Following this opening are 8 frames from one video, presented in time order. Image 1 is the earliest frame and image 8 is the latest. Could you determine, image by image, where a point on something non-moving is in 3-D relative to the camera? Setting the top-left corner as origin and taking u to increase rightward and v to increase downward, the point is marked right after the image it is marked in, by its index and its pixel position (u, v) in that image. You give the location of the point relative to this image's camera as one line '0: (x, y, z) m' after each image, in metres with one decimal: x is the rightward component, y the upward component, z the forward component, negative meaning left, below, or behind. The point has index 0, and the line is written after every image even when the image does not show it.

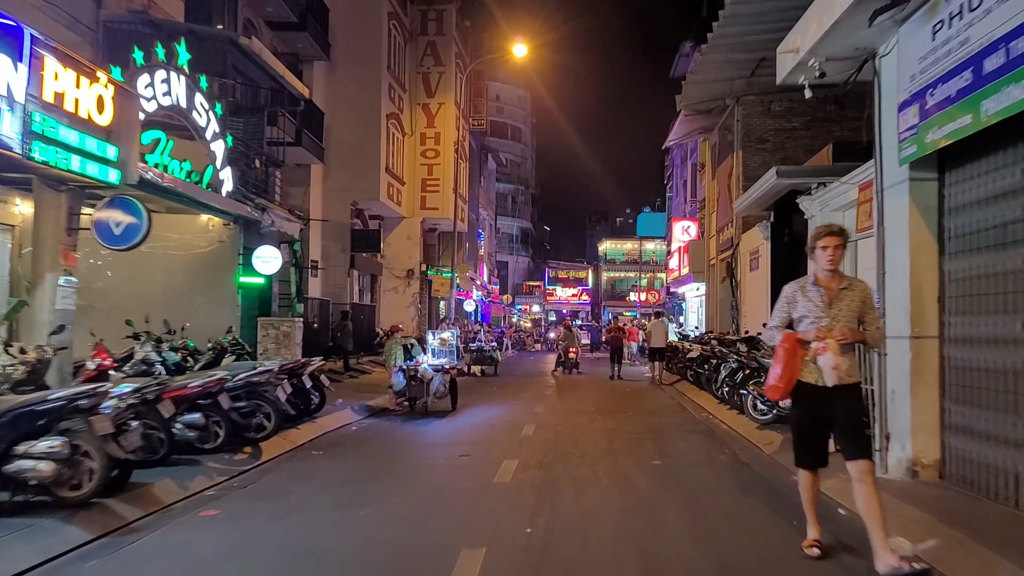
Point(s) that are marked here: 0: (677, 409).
0: (+3.1, -2.3, +13.4) m
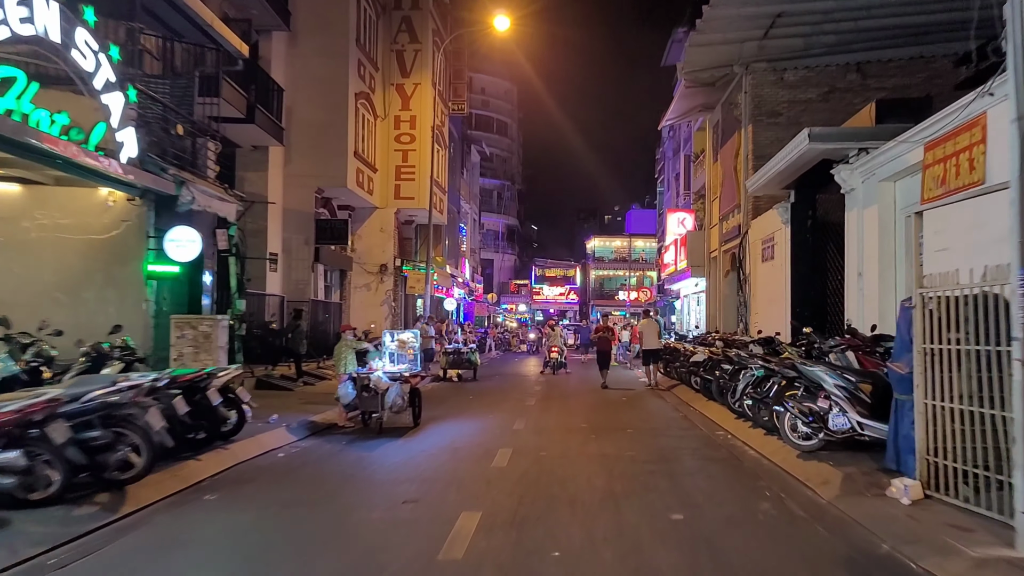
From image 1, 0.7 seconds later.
0: (+2.7, -2.2, +11.1) m
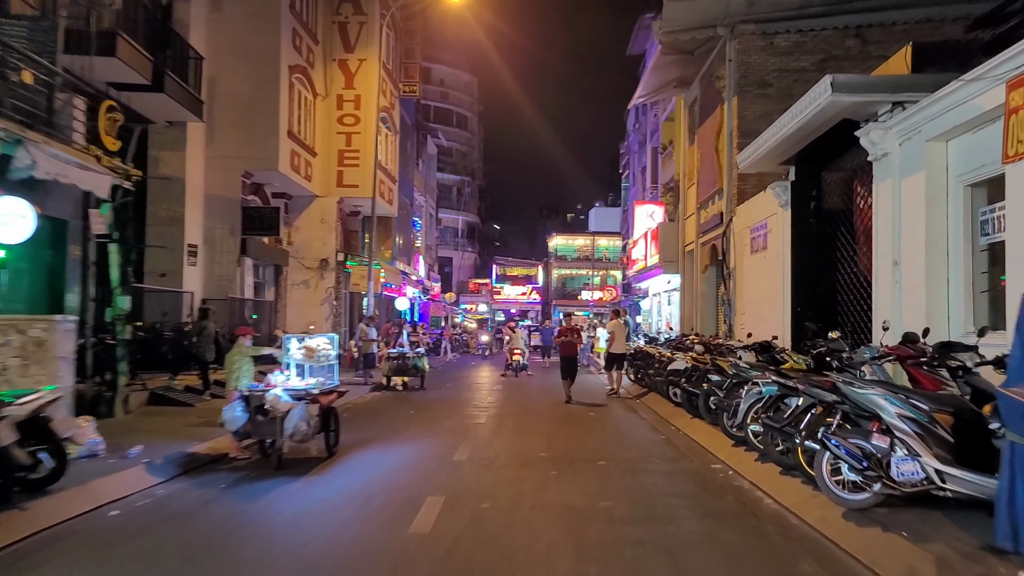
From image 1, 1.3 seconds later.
0: (+1.9, -2.1, +8.8) m
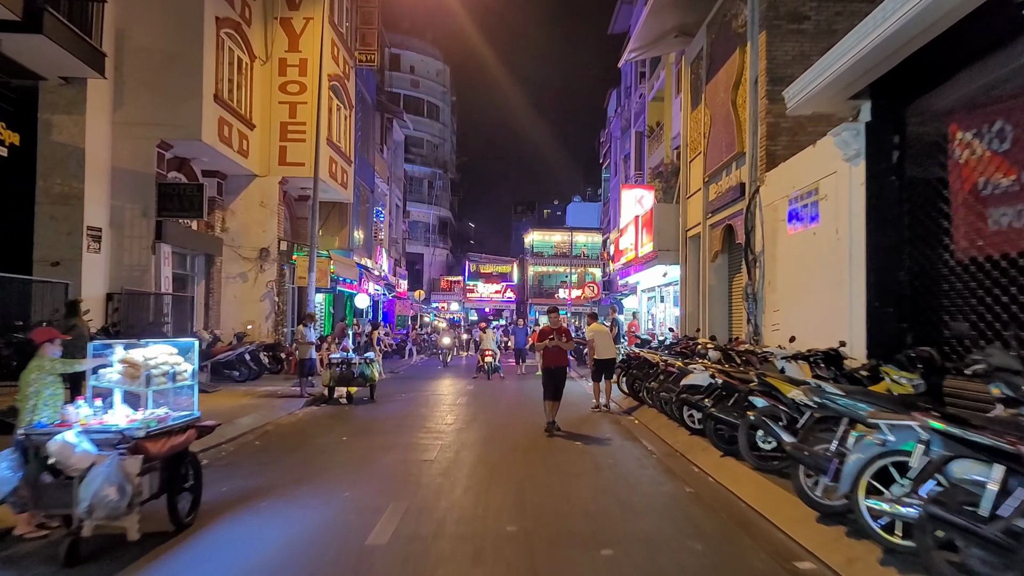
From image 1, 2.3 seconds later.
0: (+1.6, -1.9, +5.5) m
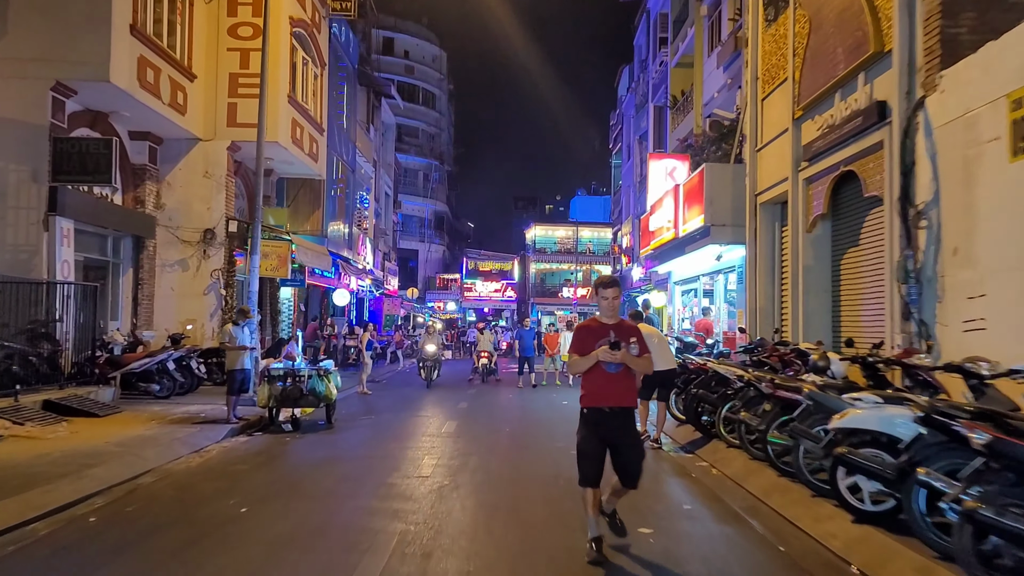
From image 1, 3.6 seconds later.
0: (+1.7, -1.7, +1.2) m
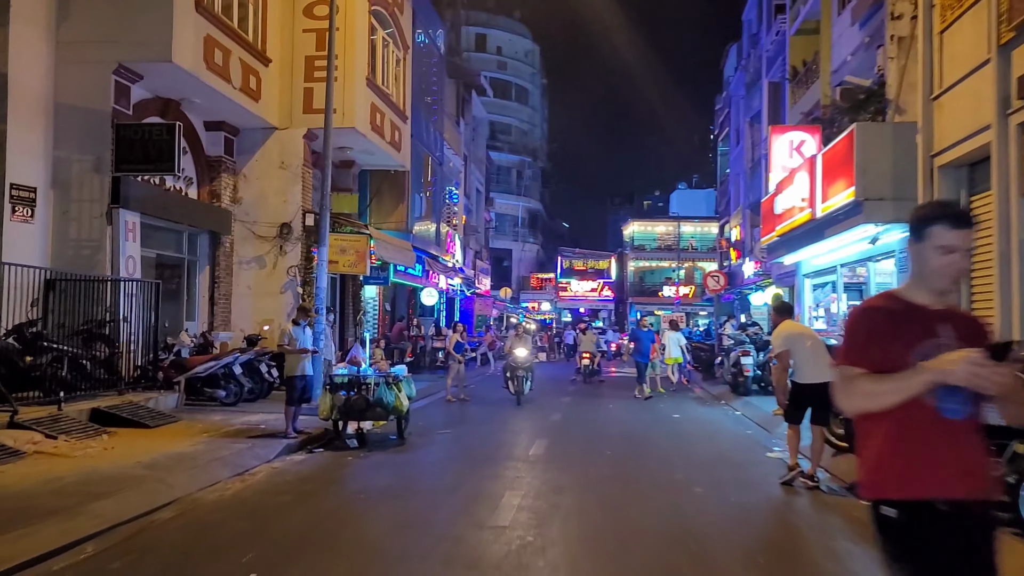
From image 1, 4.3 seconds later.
0: (+1.7, -1.5, -1.1) m
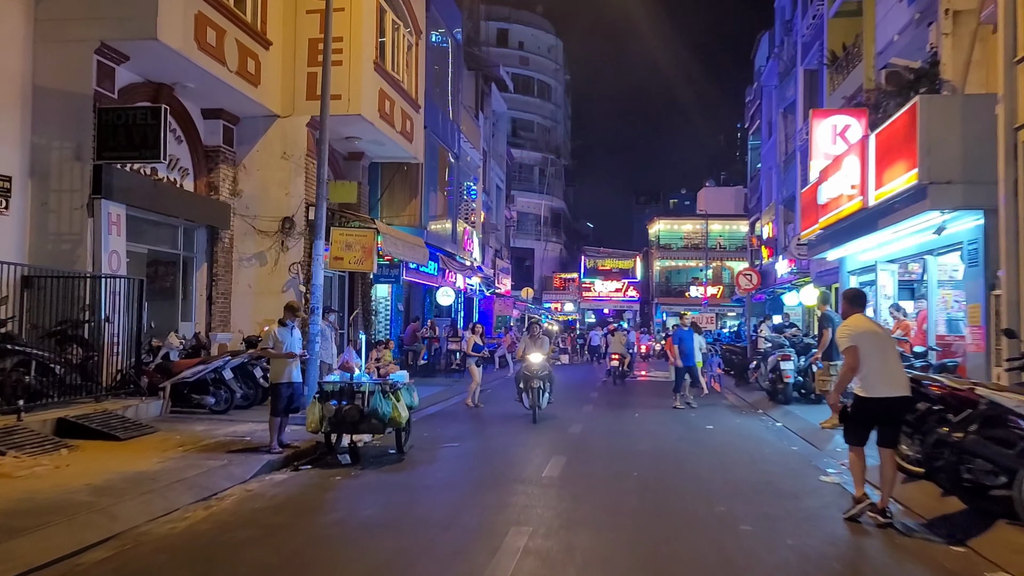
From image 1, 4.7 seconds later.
0: (+1.4, -1.5, -2.5) m
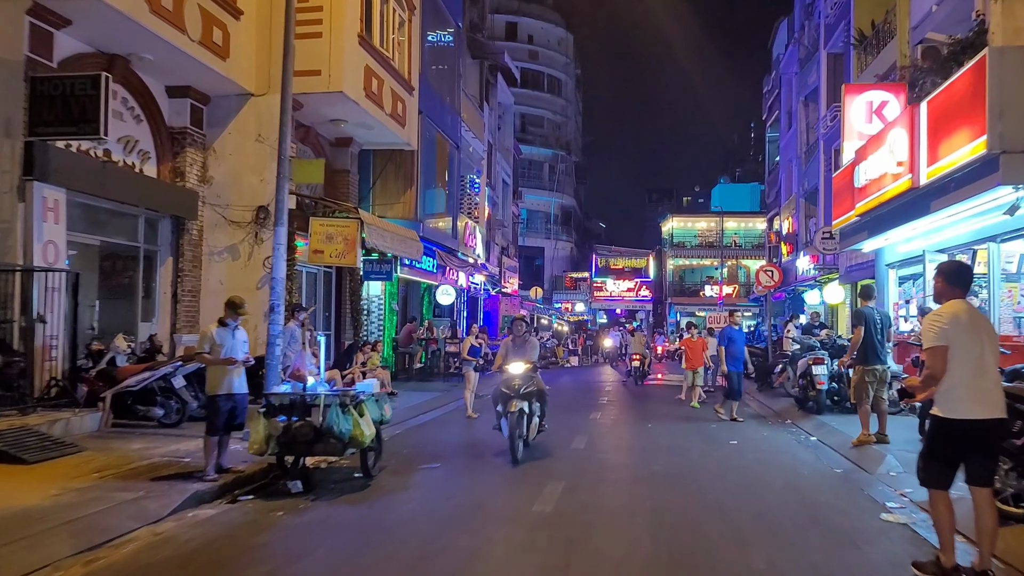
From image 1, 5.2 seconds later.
0: (+1.0, -1.3, -4.1) m
